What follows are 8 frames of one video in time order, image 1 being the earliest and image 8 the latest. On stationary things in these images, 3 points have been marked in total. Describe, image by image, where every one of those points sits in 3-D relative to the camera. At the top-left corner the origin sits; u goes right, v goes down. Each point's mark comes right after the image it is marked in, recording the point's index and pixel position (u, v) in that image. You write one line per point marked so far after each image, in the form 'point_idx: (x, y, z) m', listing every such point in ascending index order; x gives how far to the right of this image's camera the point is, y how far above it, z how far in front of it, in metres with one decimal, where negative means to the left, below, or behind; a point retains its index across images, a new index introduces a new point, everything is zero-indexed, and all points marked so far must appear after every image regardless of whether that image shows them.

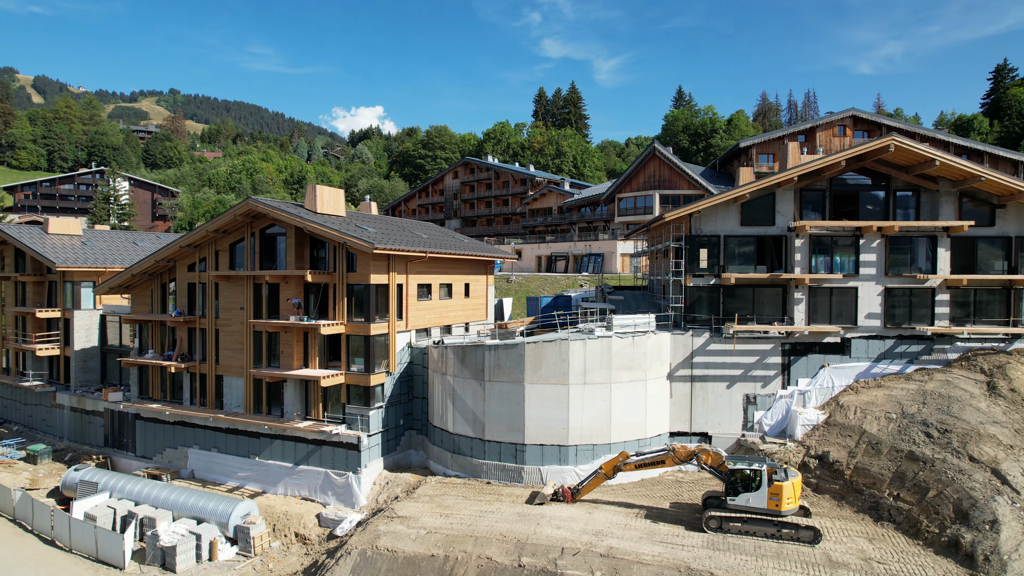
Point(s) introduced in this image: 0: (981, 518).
0: (+14.0, -6.8, +19.4) m
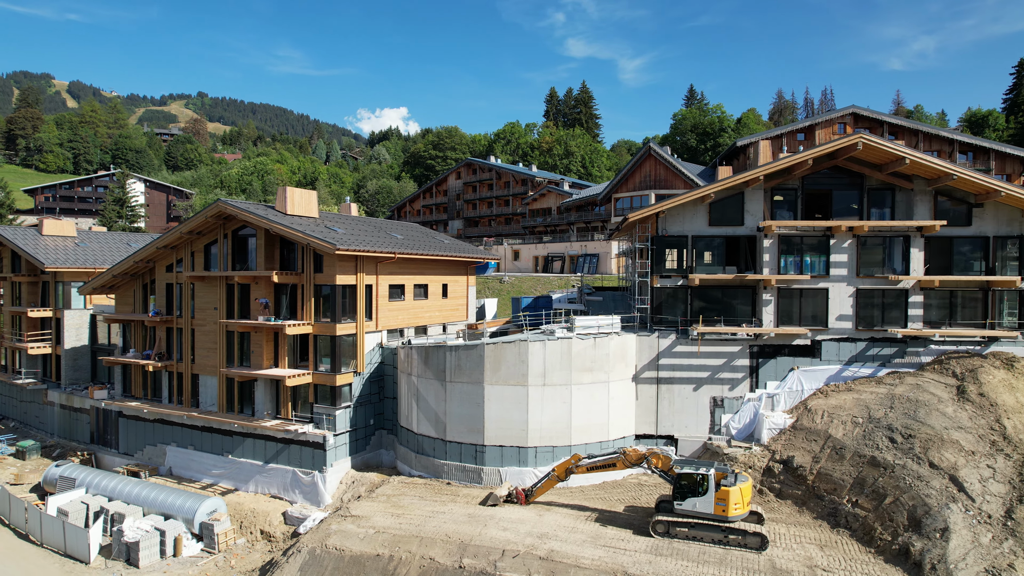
0: (+12.2, -6.9, +18.9) m
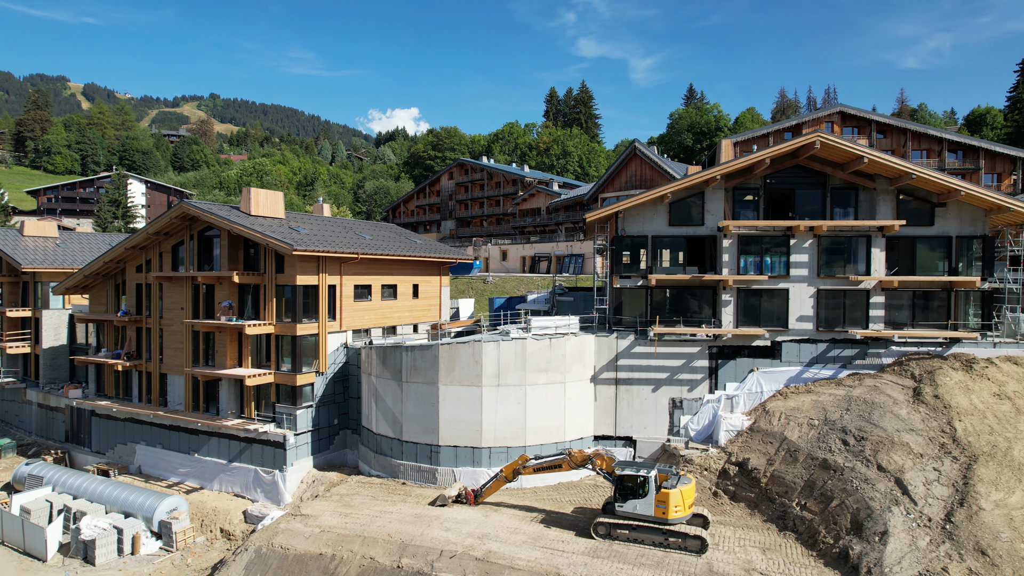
0: (+10.3, -6.9, +18.7) m
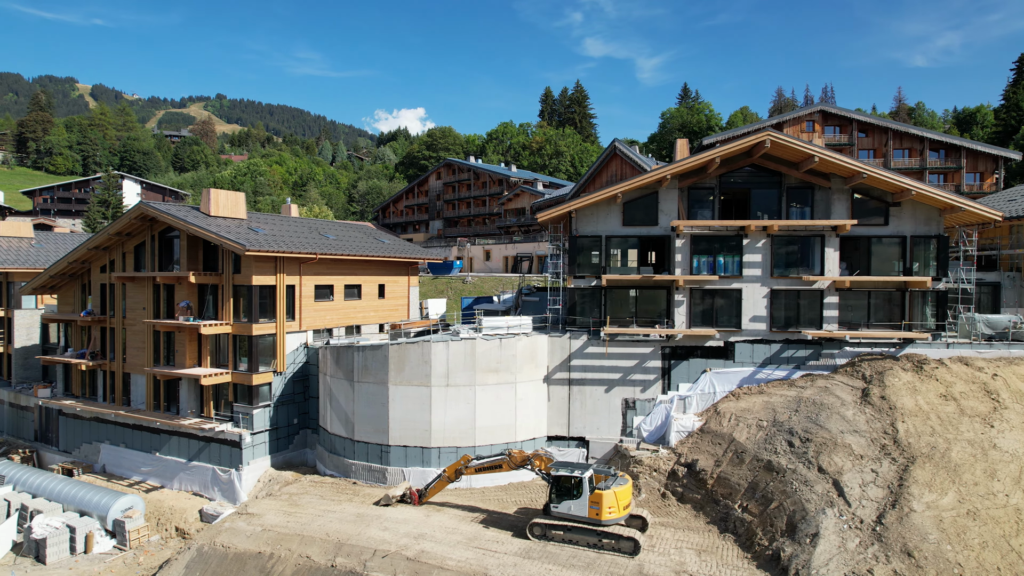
0: (+8.3, -6.9, +18.6) m
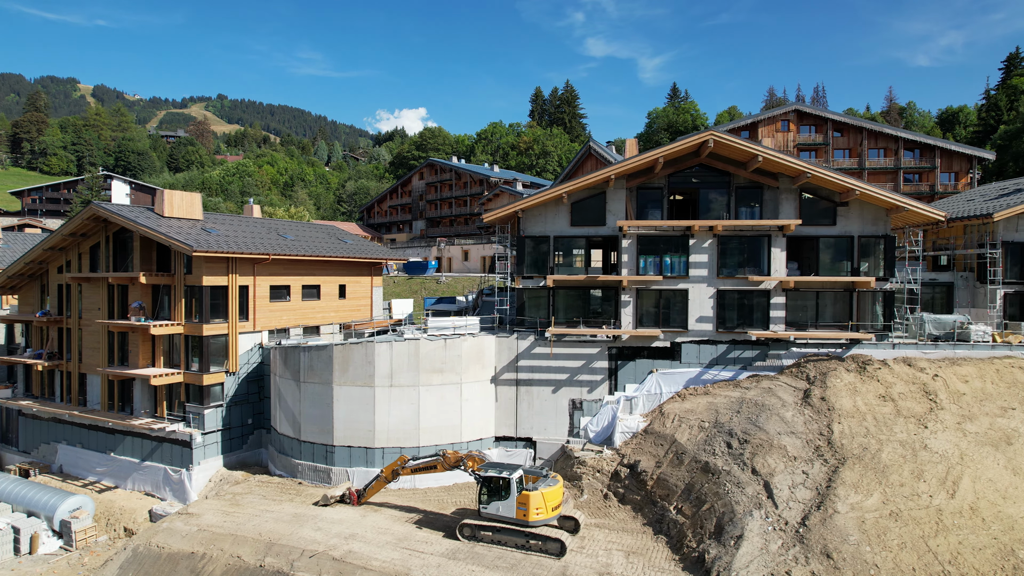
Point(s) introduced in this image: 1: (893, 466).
0: (+6.2, -6.9, +18.5) m
1: (+11.3, -5.3, +19.3) m
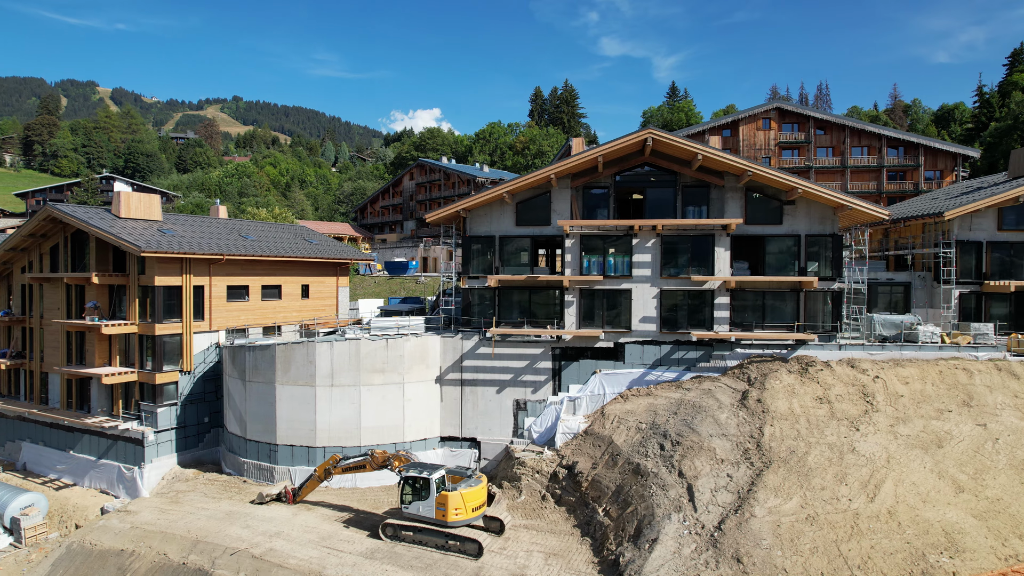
0: (+3.8, -6.9, +18.4) m
1: (+8.9, -5.3, +19.0) m
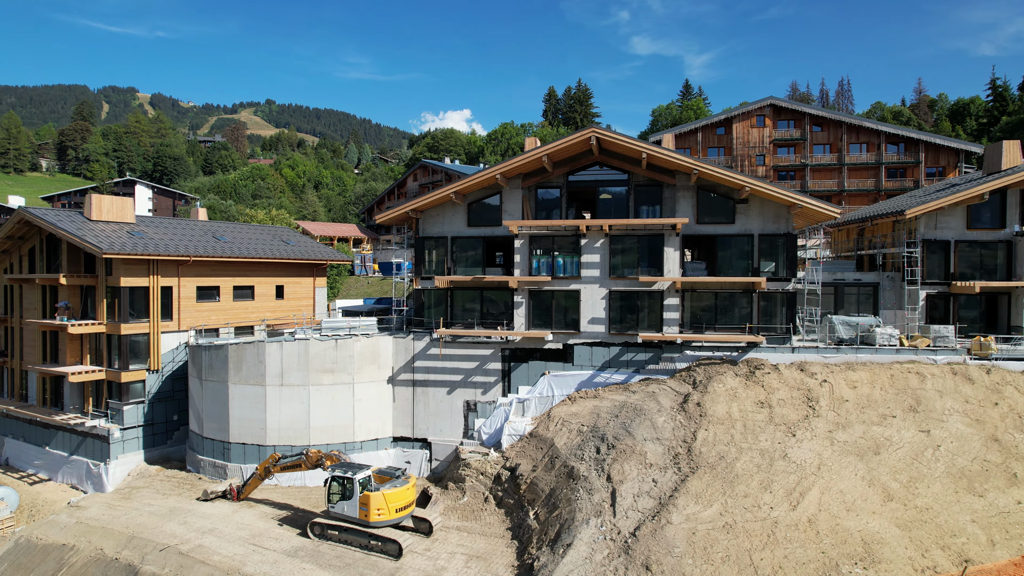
0: (+1.4, -7.0, +18.1) m
1: (+6.6, -5.3, +18.6) m
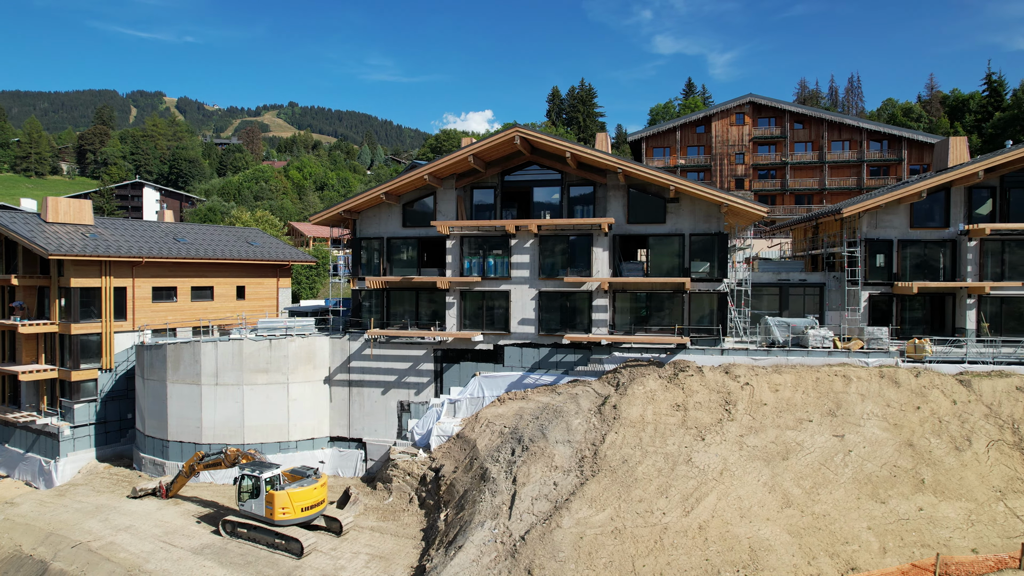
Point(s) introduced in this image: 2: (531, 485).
0: (-1.5, -7.0, +18.0) m
1: (+3.7, -5.3, +18.2) m
2: (+0.7, -5.7, +19.2) m
